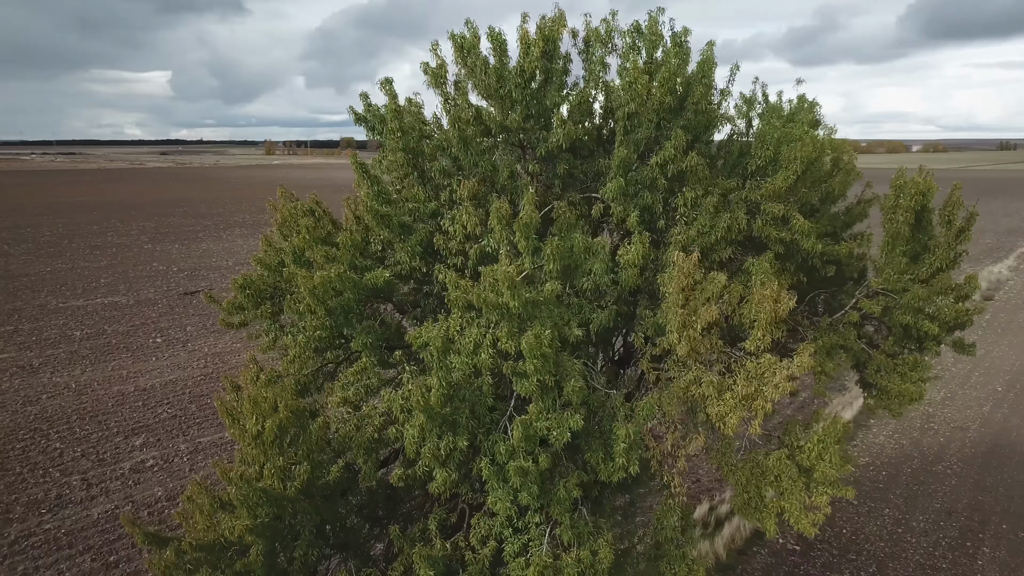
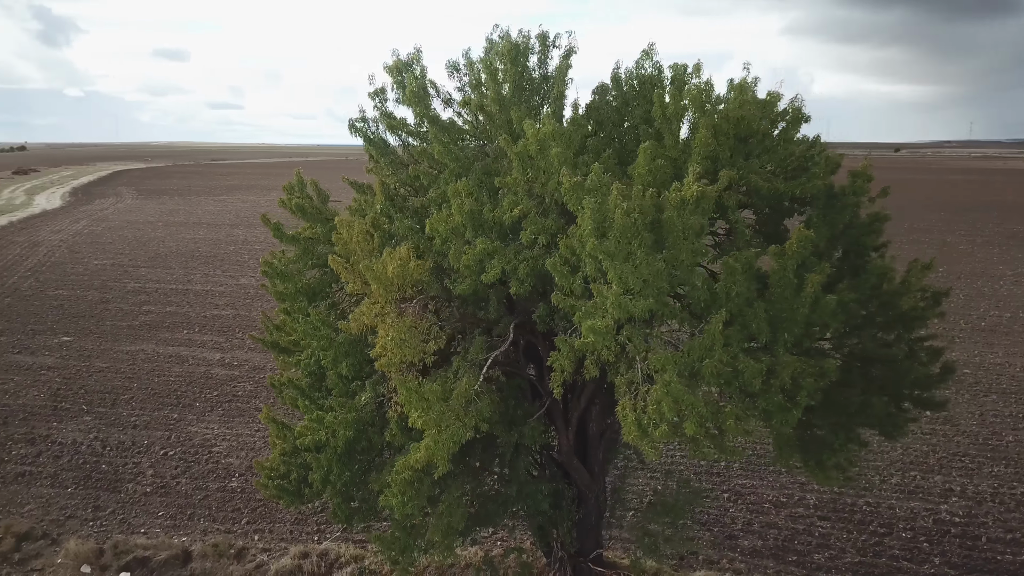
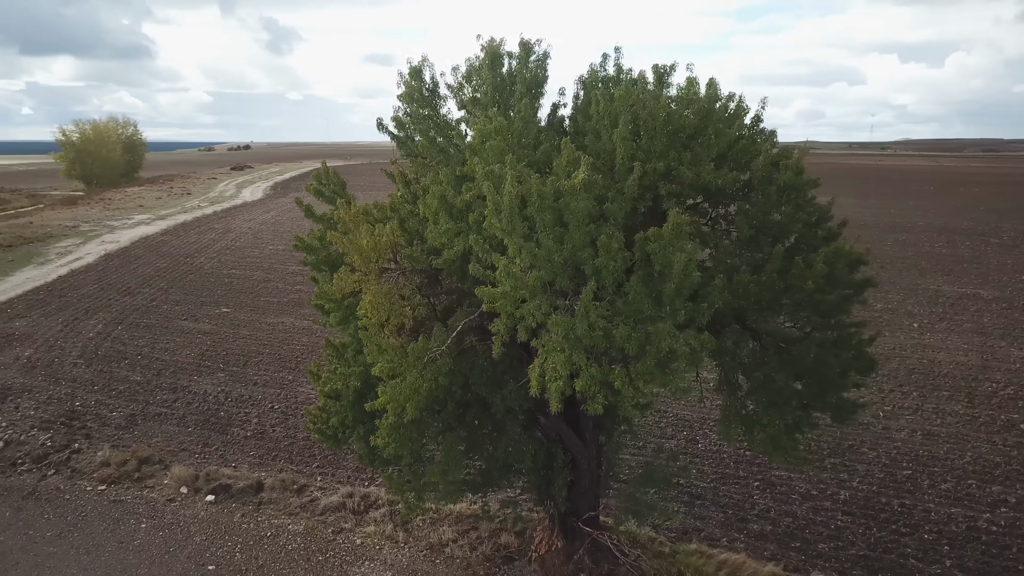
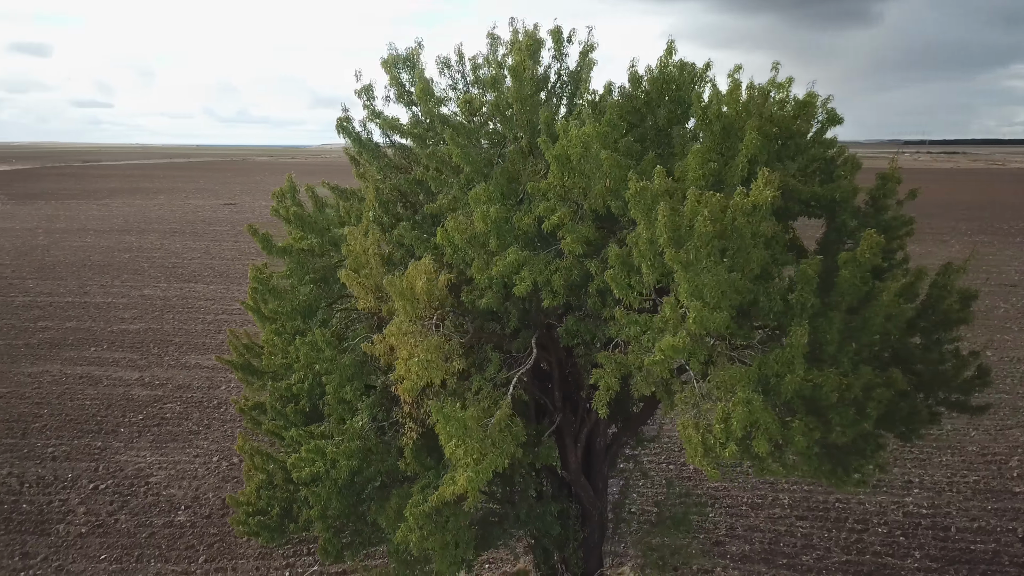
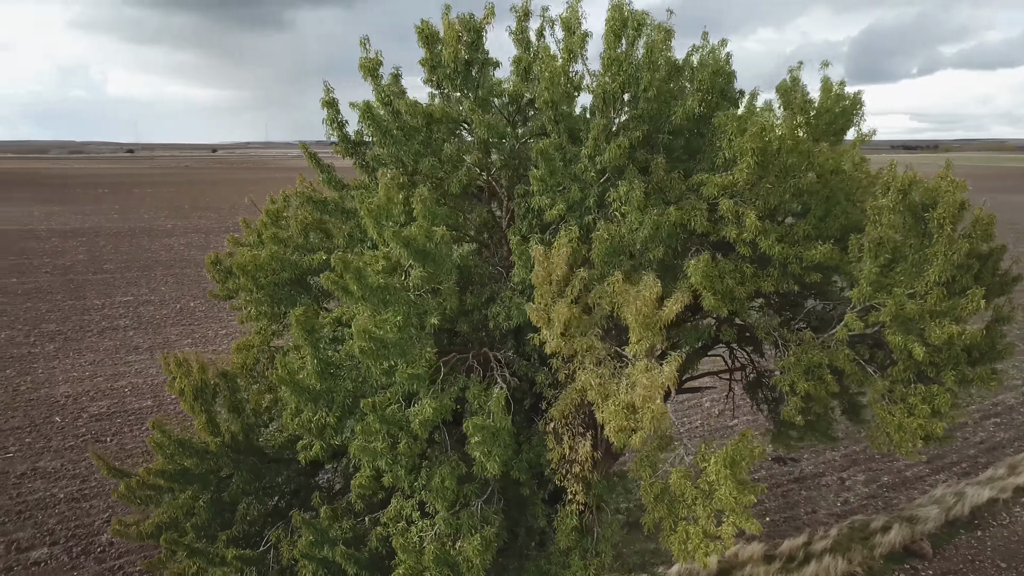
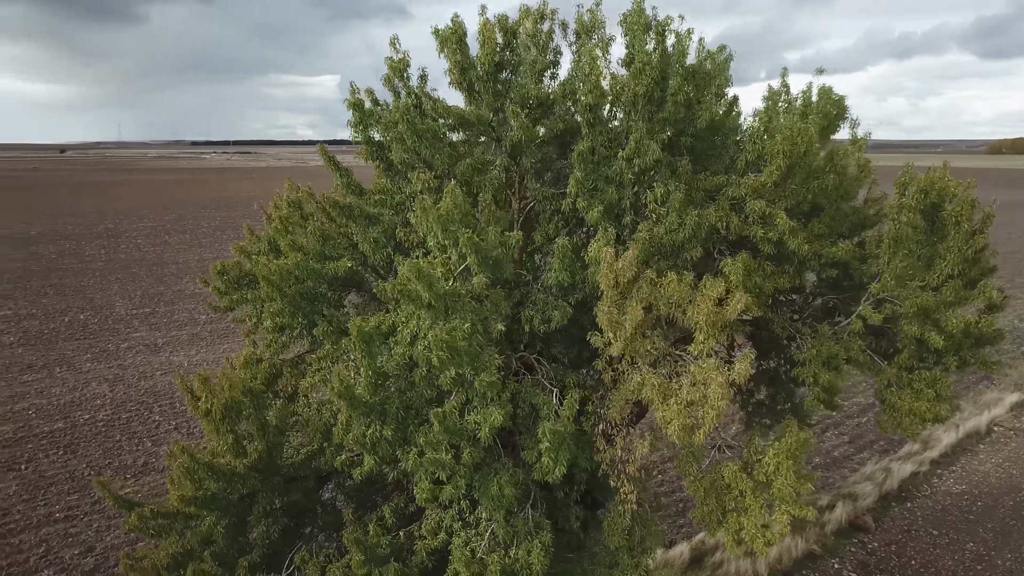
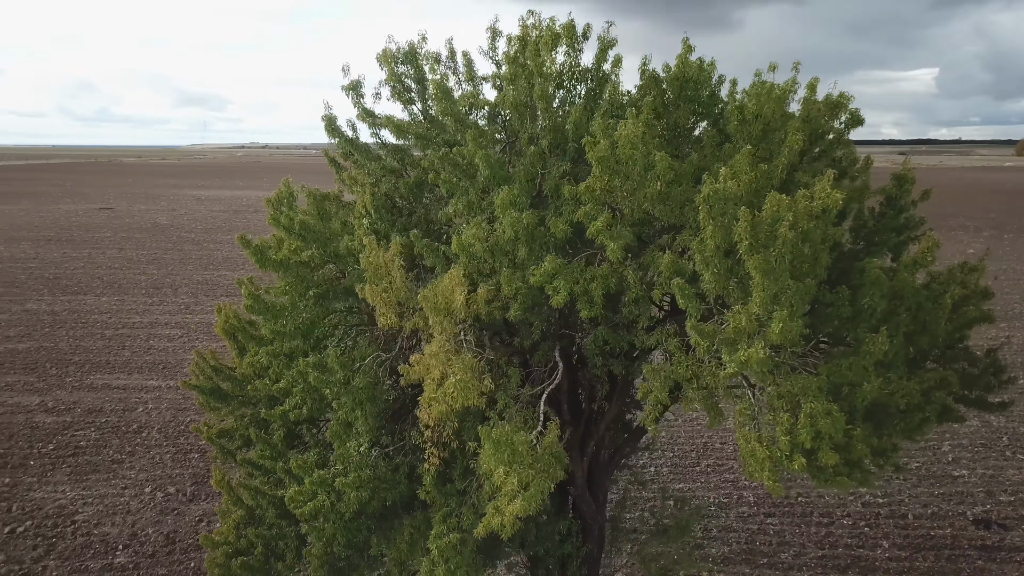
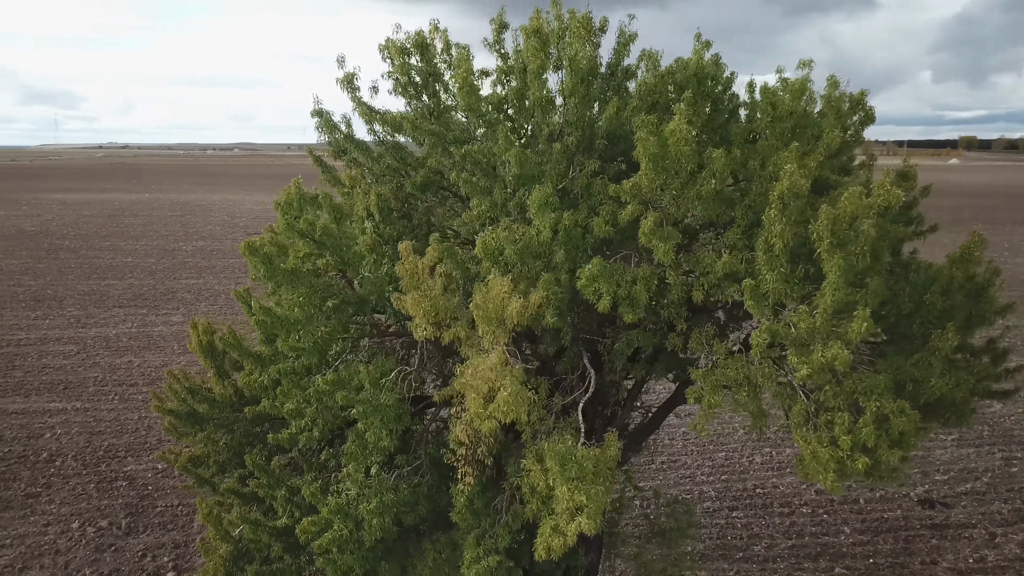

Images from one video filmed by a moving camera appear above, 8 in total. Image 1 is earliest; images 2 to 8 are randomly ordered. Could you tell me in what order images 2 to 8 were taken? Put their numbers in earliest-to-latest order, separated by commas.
6, 5, 8, 7, 4, 2, 3
